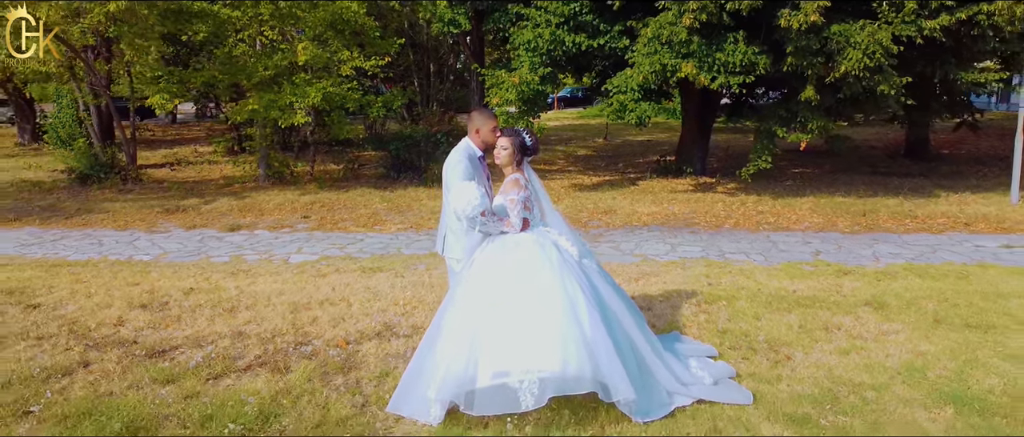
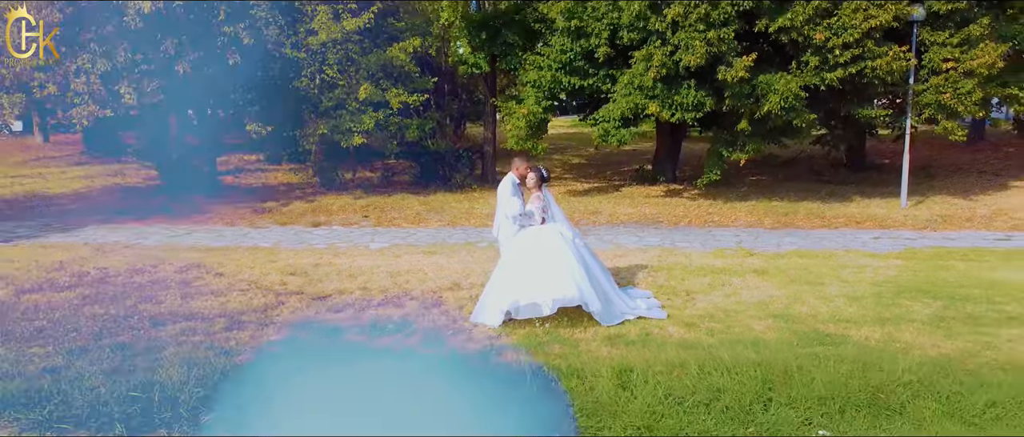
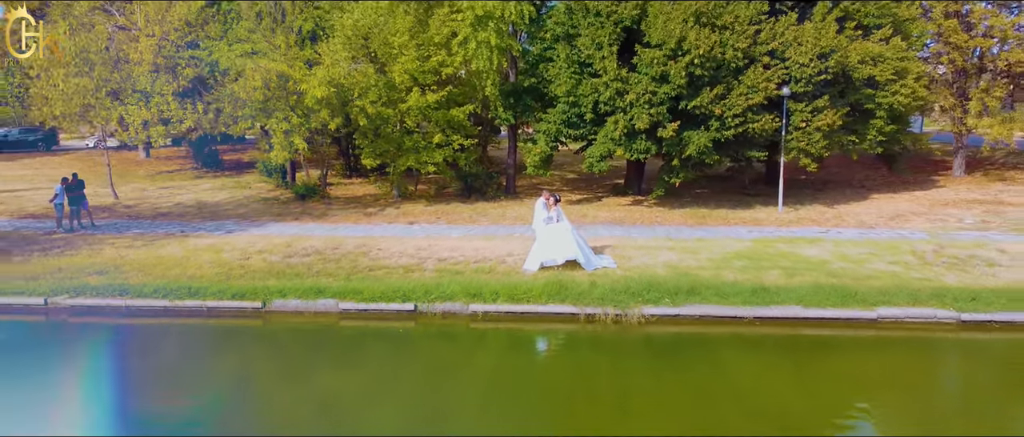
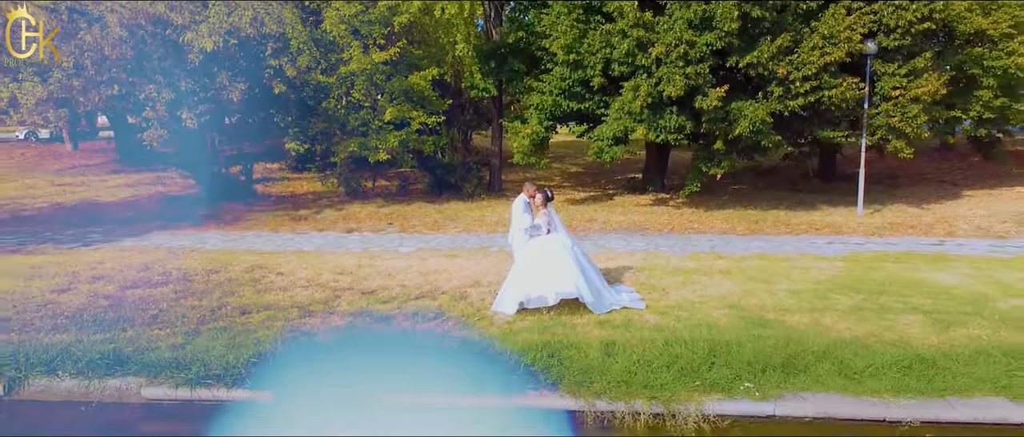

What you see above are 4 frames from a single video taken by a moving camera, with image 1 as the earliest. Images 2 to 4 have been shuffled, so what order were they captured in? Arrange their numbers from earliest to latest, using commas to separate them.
2, 4, 3
